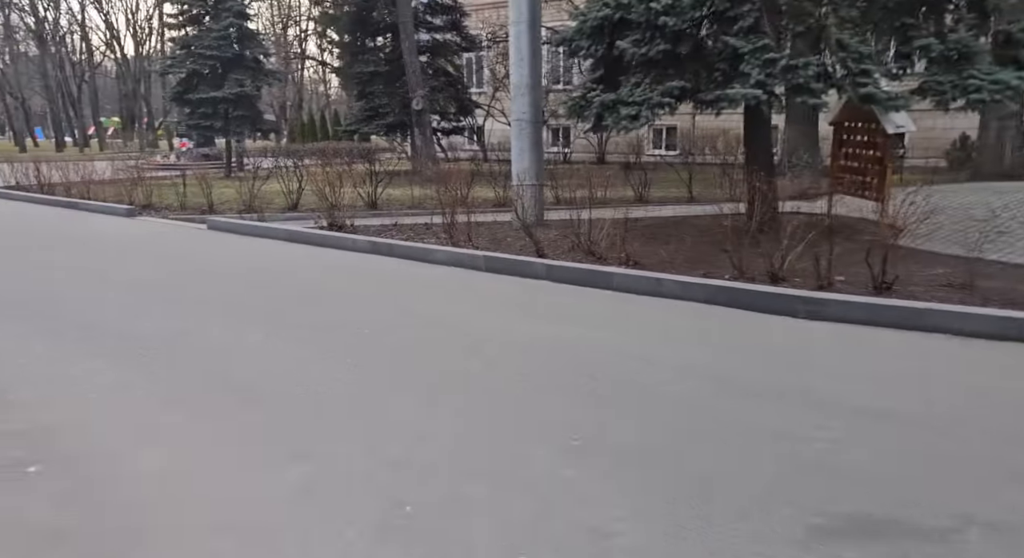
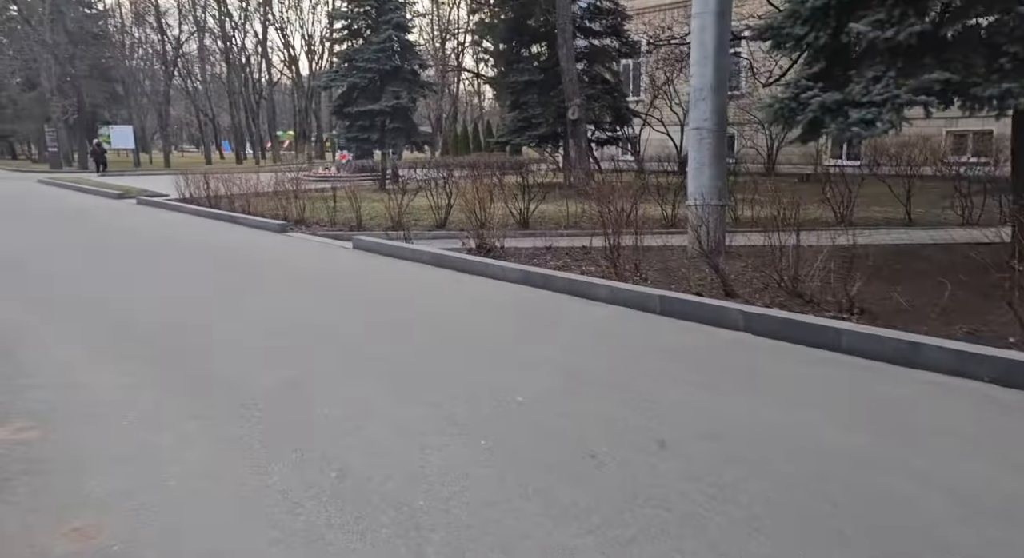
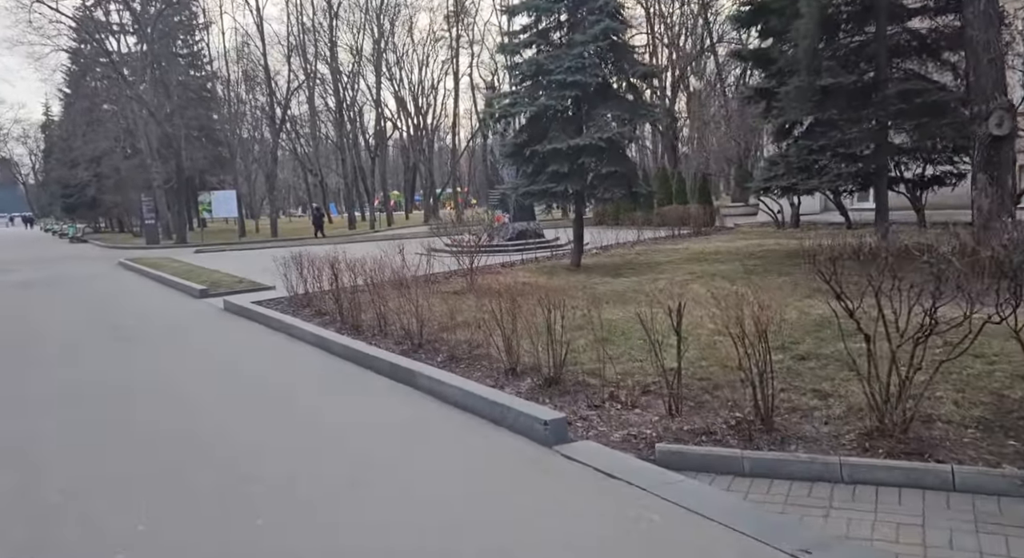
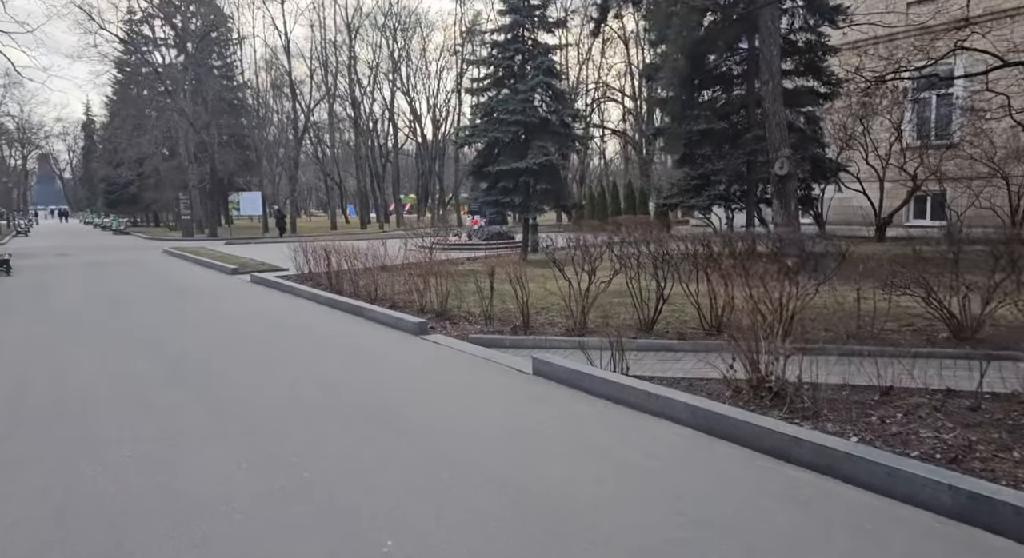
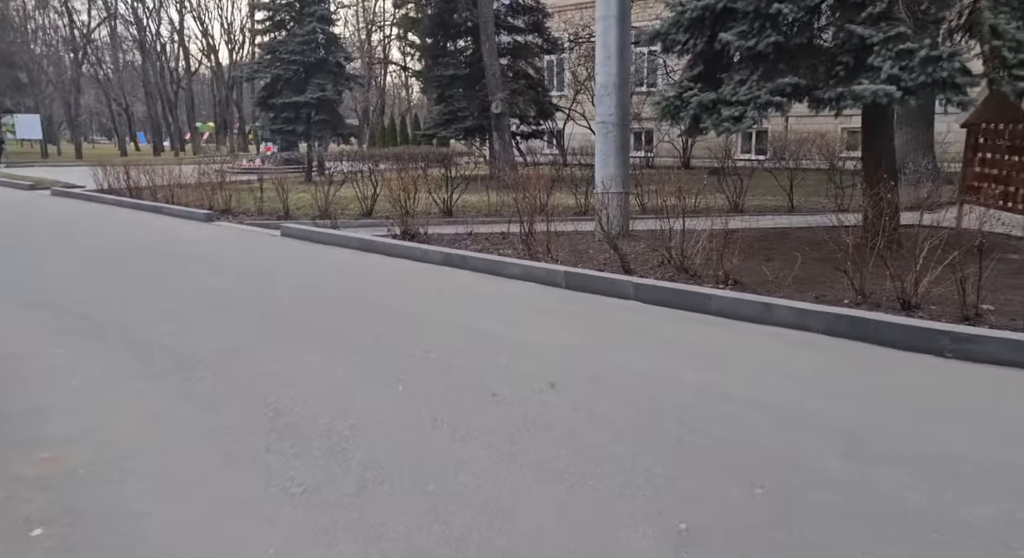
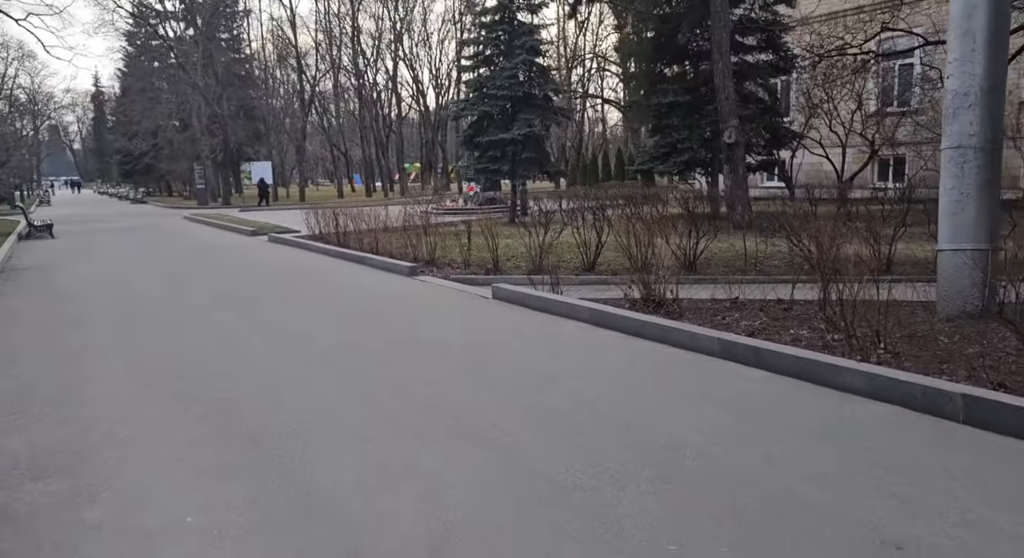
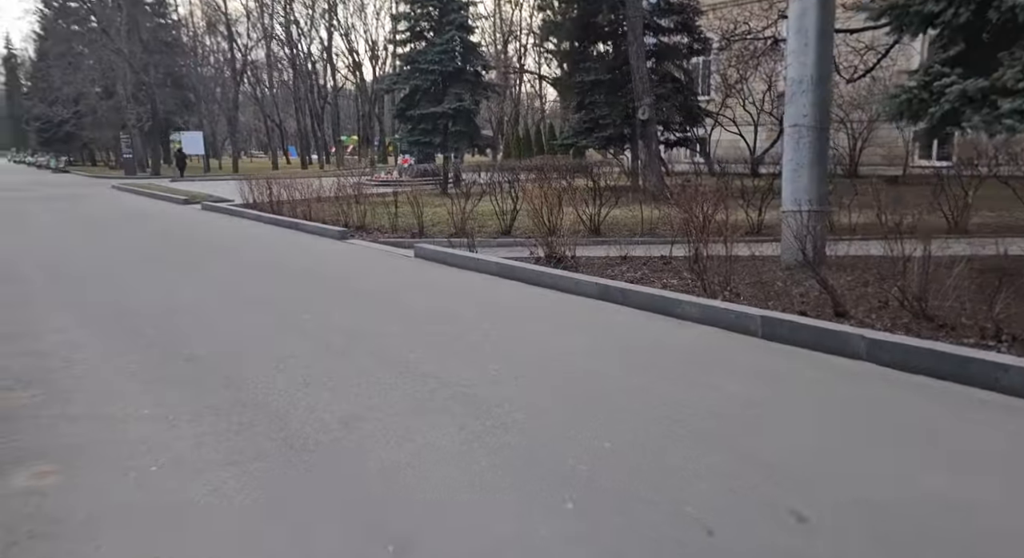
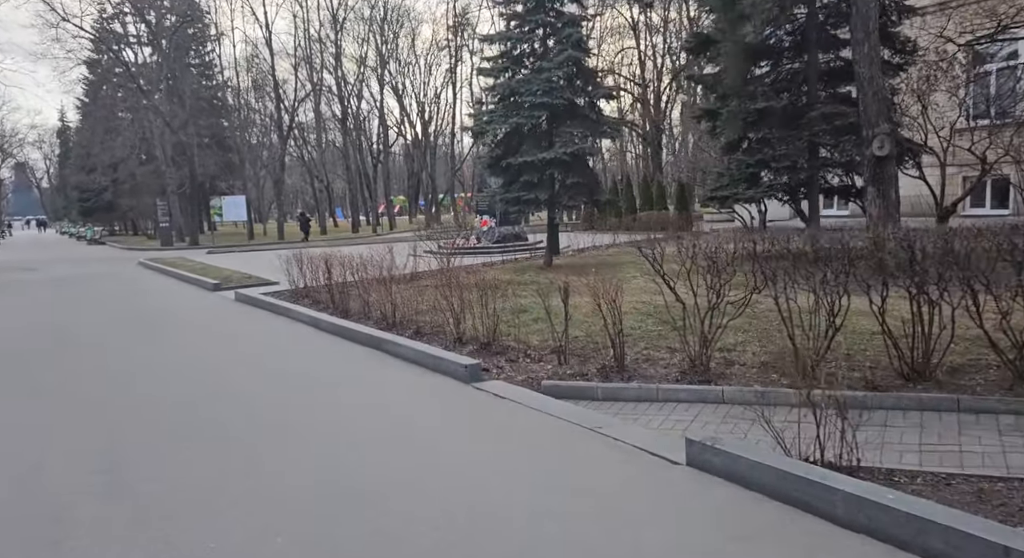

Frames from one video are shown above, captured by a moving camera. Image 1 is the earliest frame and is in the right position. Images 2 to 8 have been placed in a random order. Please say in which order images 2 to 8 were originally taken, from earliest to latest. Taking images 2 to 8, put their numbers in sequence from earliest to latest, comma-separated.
5, 2, 7, 6, 4, 8, 3
